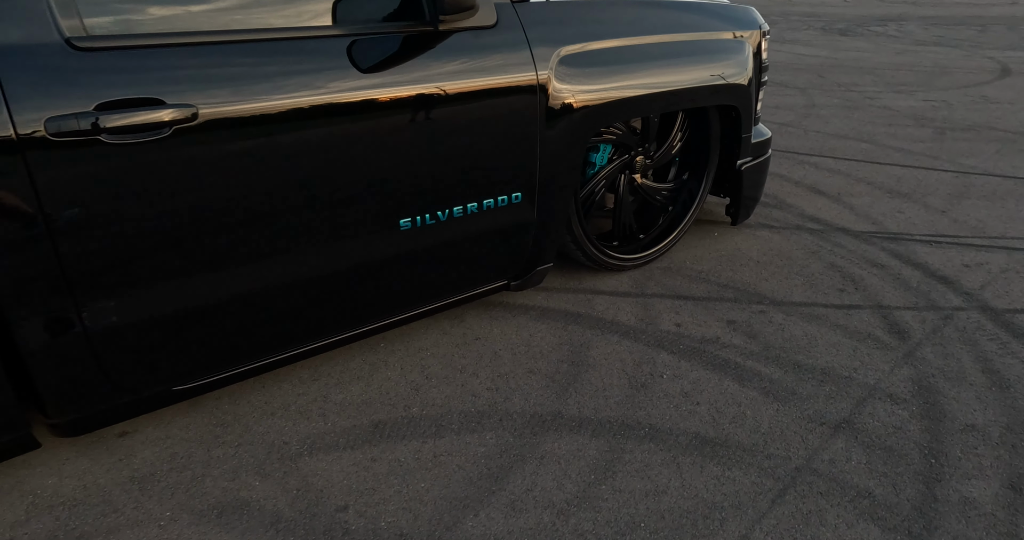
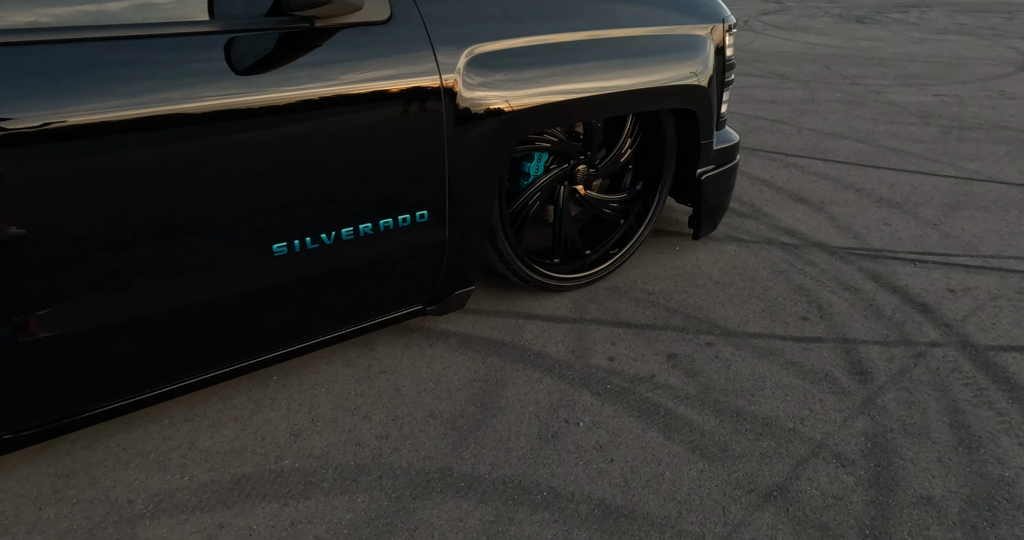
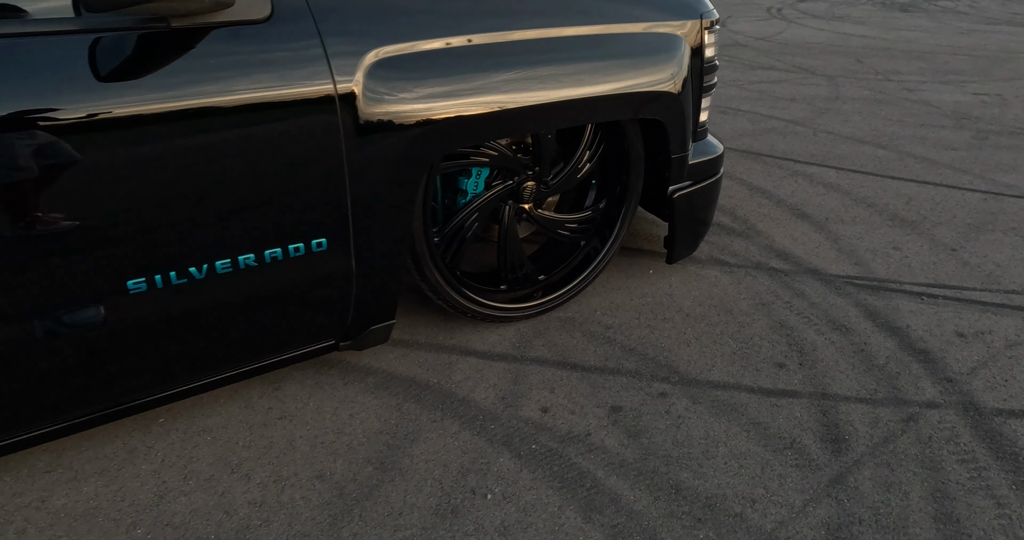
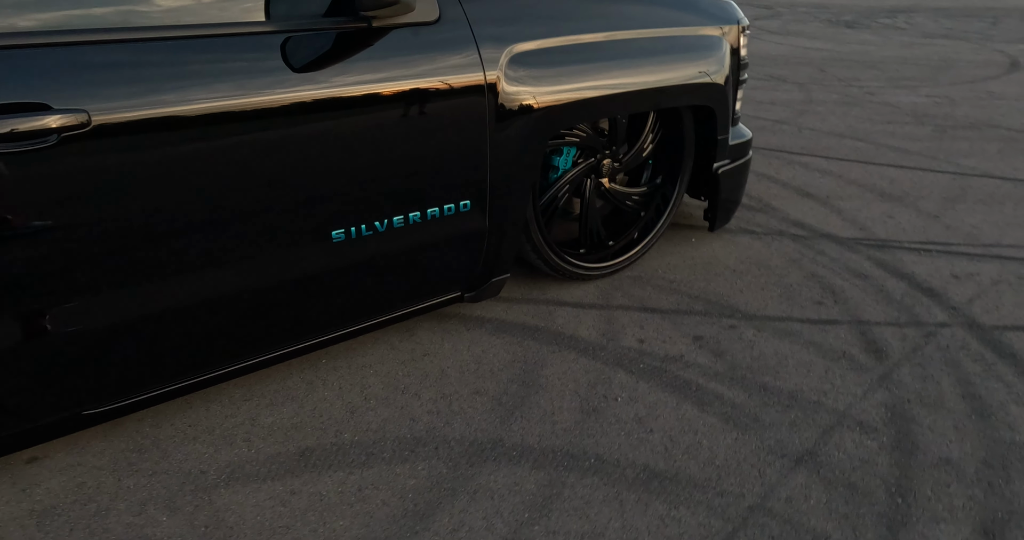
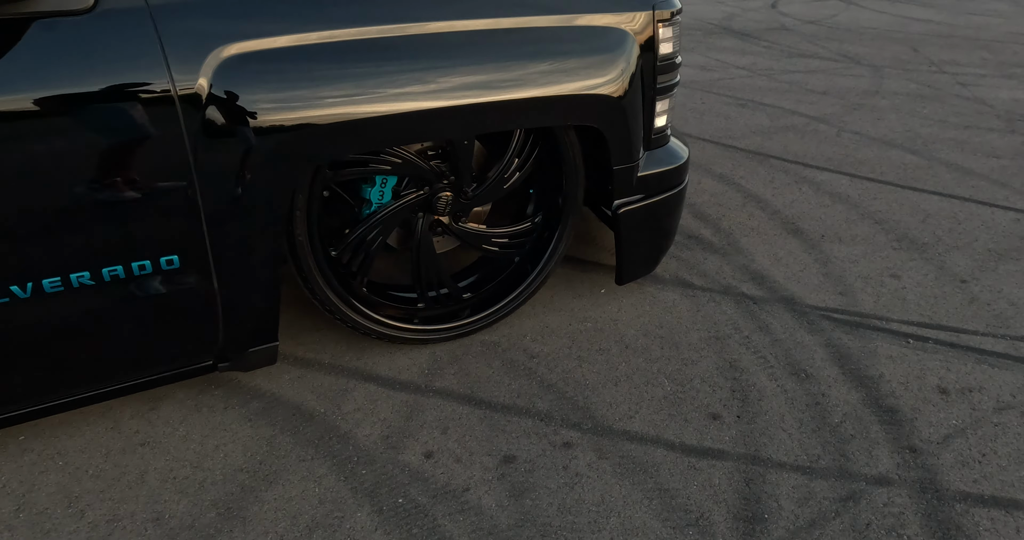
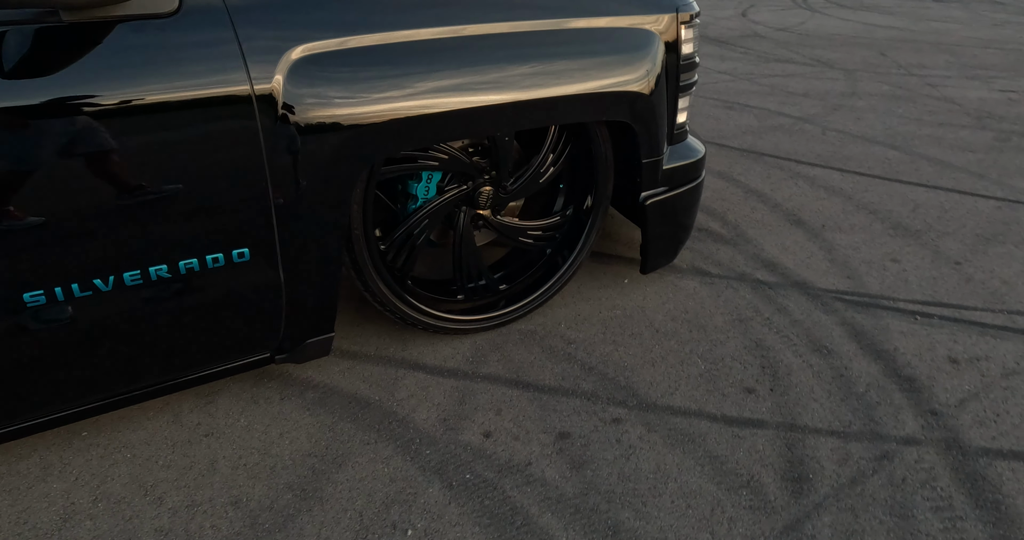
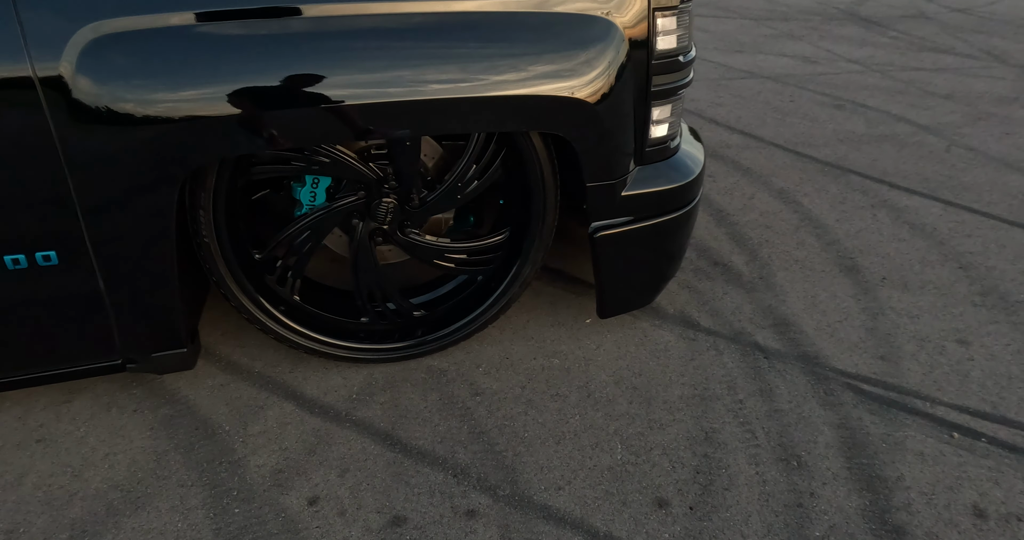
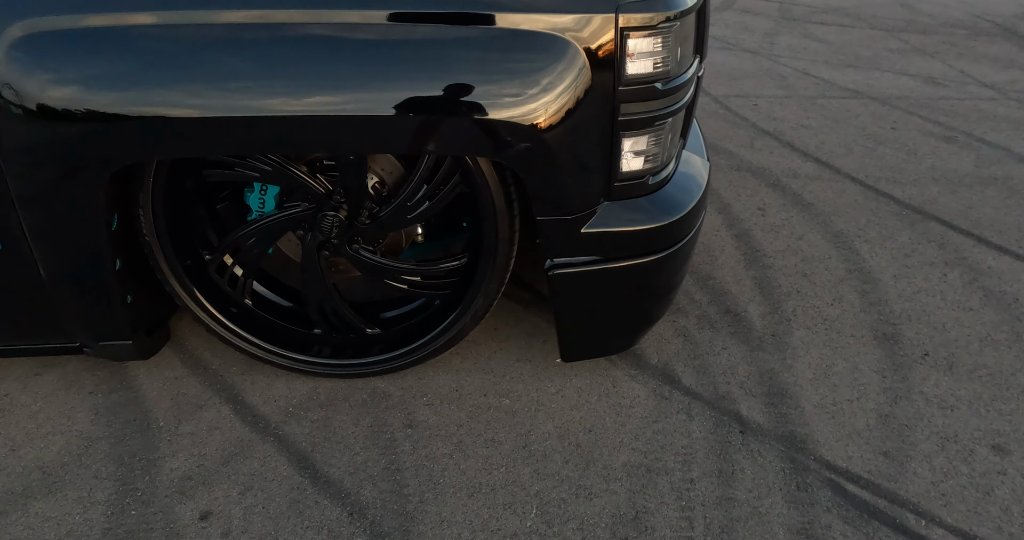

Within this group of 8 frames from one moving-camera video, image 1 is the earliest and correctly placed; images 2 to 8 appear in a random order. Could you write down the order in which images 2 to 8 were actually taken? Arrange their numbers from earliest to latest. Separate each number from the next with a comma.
4, 2, 3, 6, 5, 7, 8
